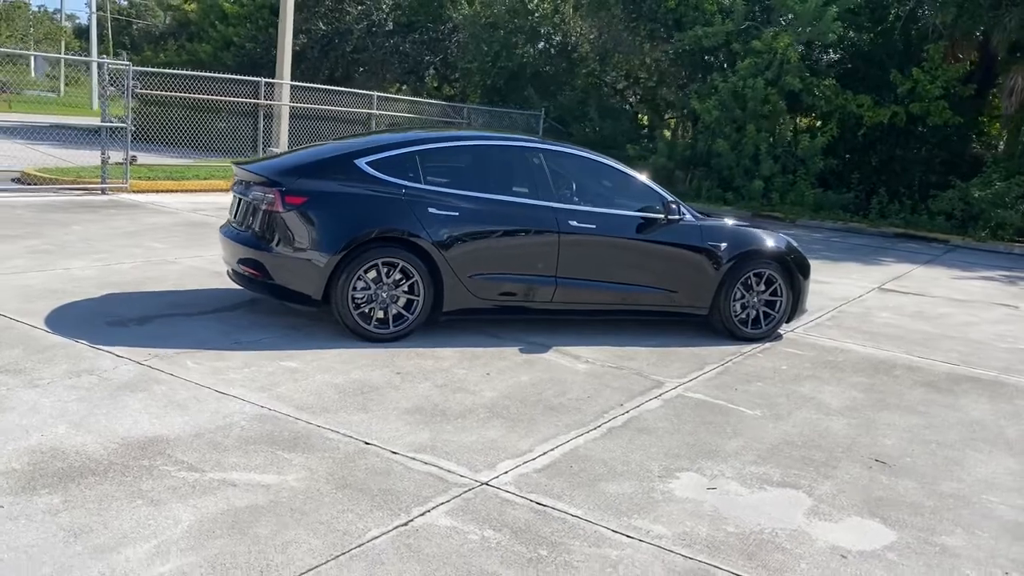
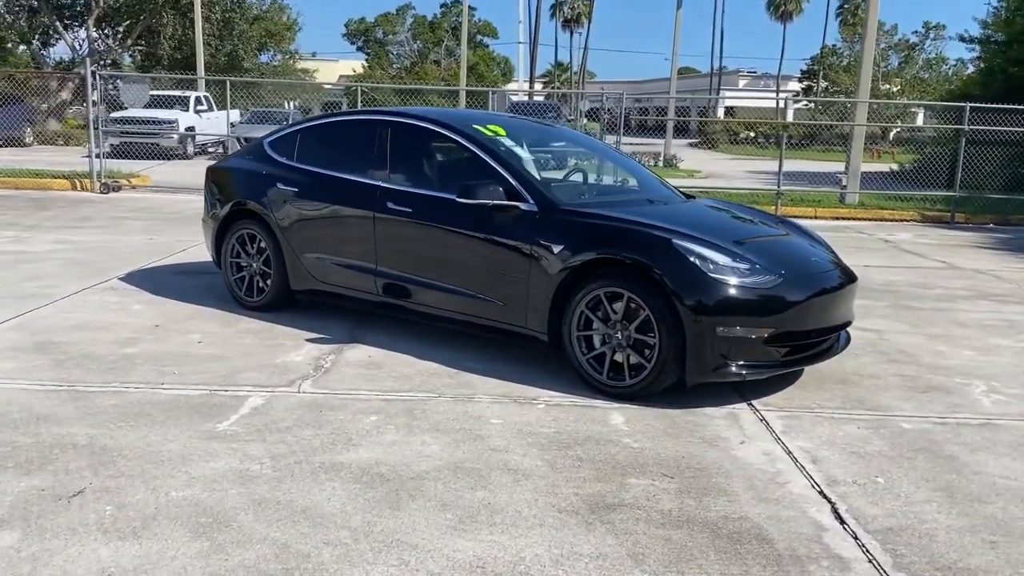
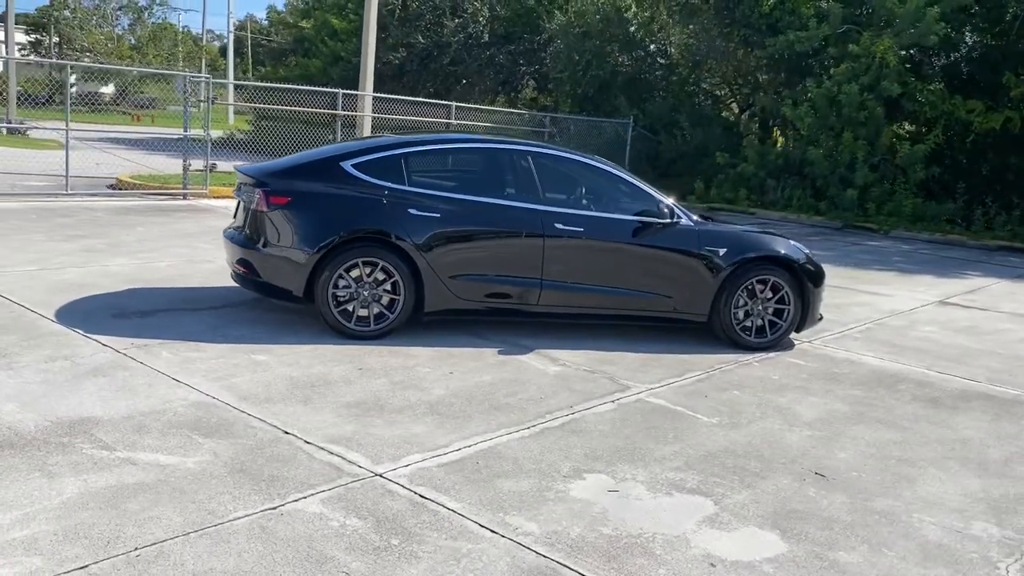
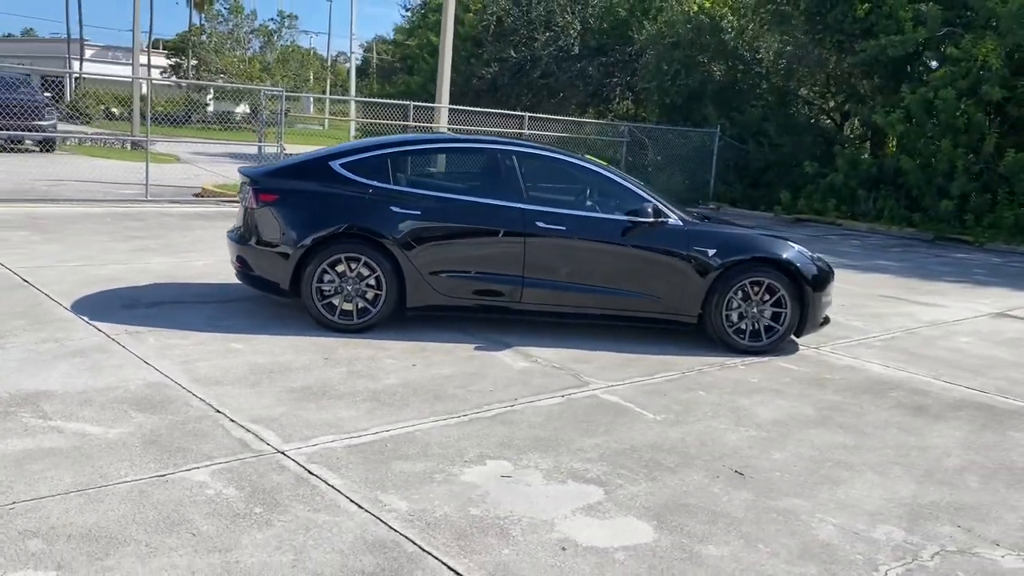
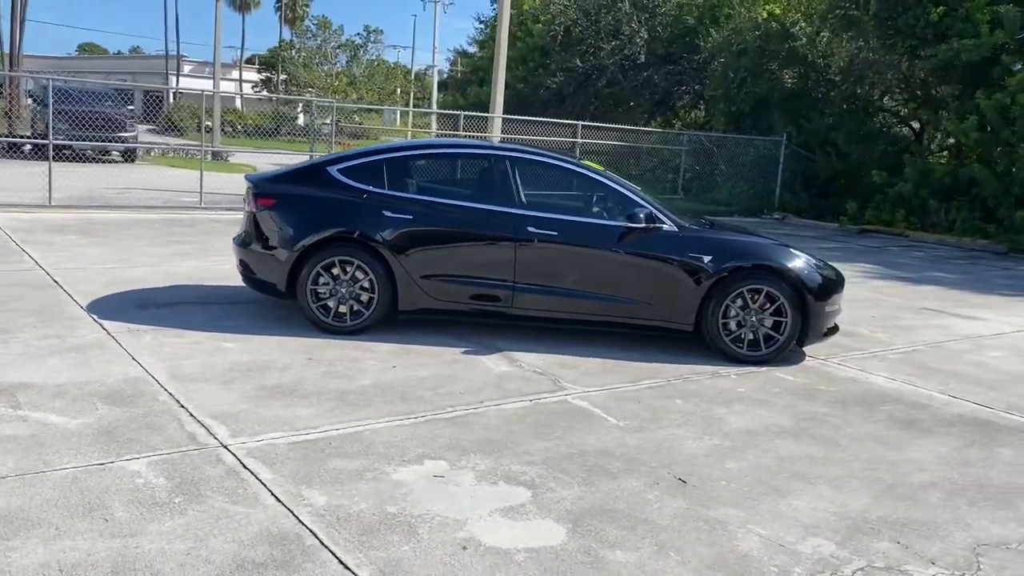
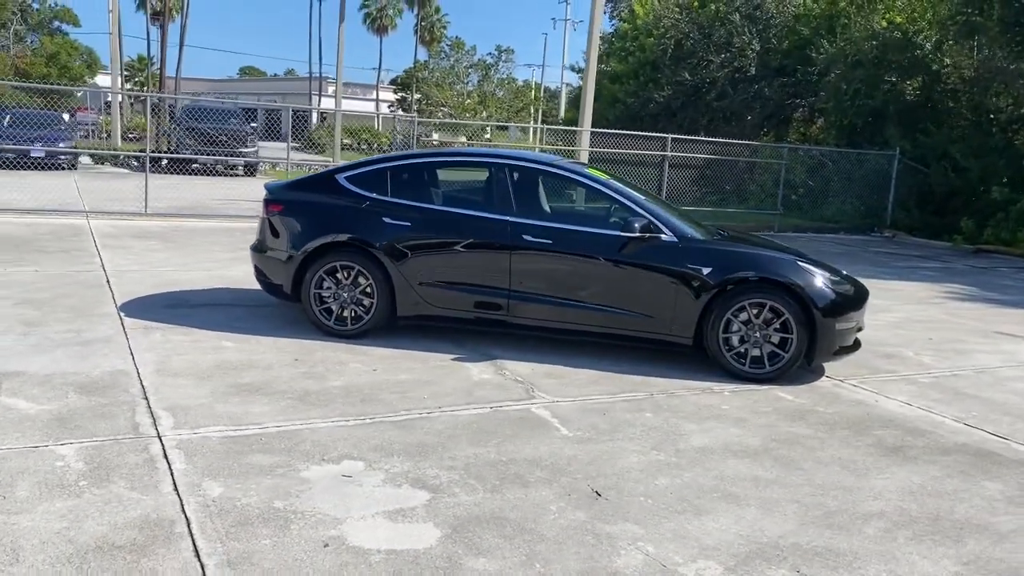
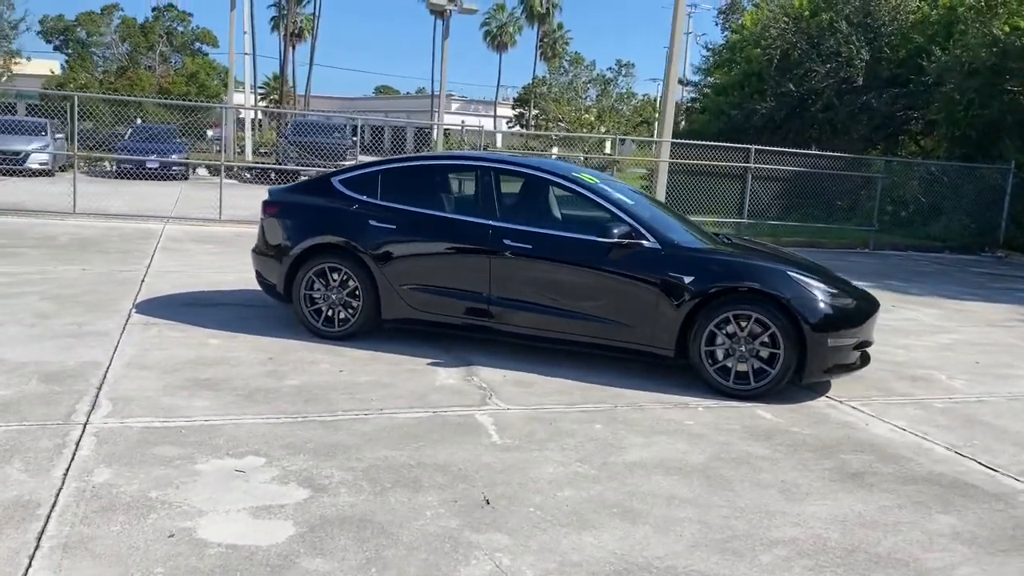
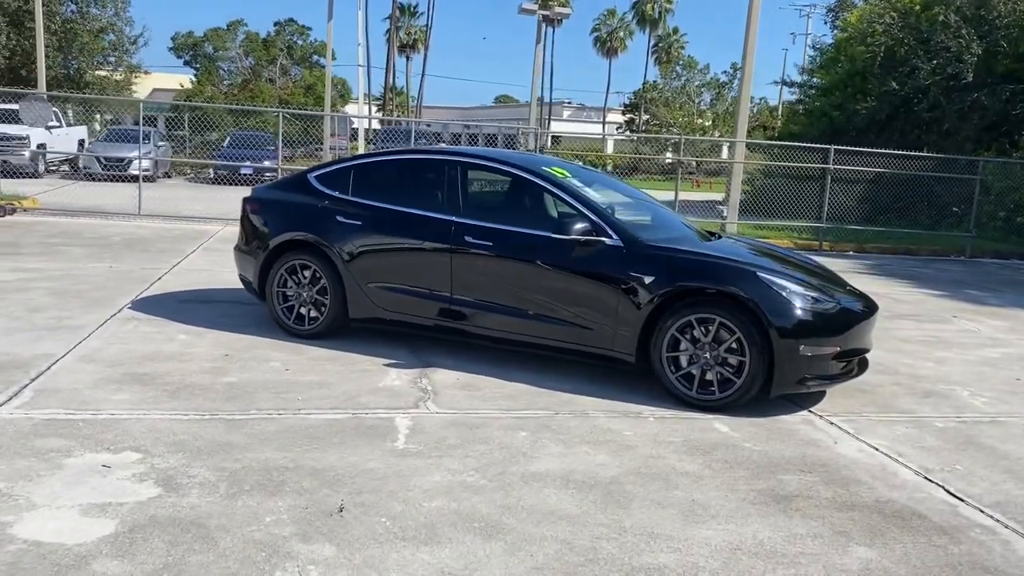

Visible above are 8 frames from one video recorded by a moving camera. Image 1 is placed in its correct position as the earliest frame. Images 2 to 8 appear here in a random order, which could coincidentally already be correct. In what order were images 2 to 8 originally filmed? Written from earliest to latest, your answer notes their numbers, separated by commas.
3, 4, 5, 6, 7, 8, 2
